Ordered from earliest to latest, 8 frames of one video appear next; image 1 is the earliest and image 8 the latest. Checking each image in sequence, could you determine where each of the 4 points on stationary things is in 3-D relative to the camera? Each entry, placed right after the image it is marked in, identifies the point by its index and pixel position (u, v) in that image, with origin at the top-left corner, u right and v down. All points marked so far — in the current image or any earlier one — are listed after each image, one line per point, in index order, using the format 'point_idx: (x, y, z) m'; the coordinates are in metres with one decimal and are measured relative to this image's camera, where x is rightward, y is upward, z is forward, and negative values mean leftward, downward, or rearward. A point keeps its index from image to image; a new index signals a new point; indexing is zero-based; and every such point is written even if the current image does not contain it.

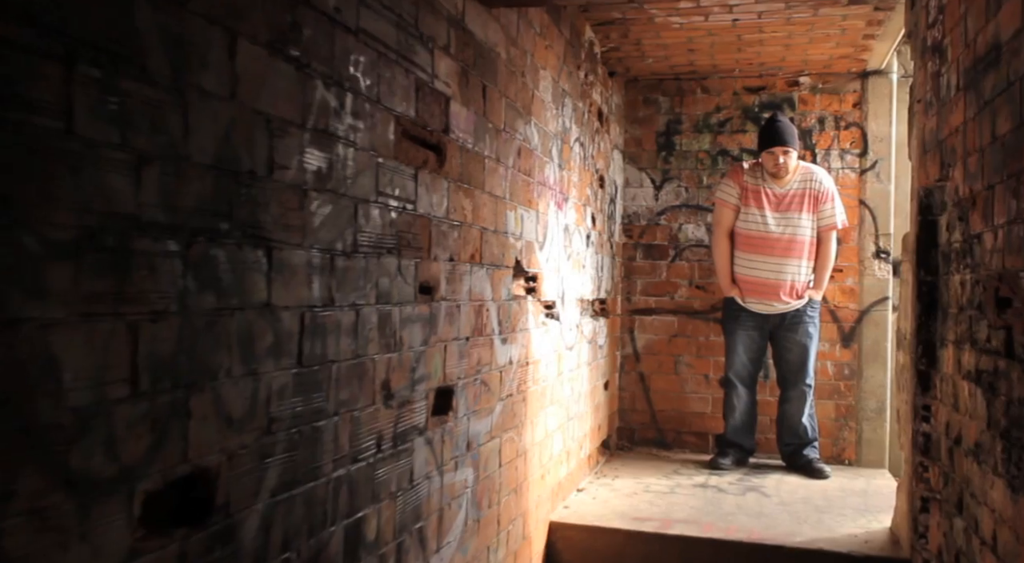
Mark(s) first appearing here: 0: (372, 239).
0: (-0.3, +0.1, +2.1) m
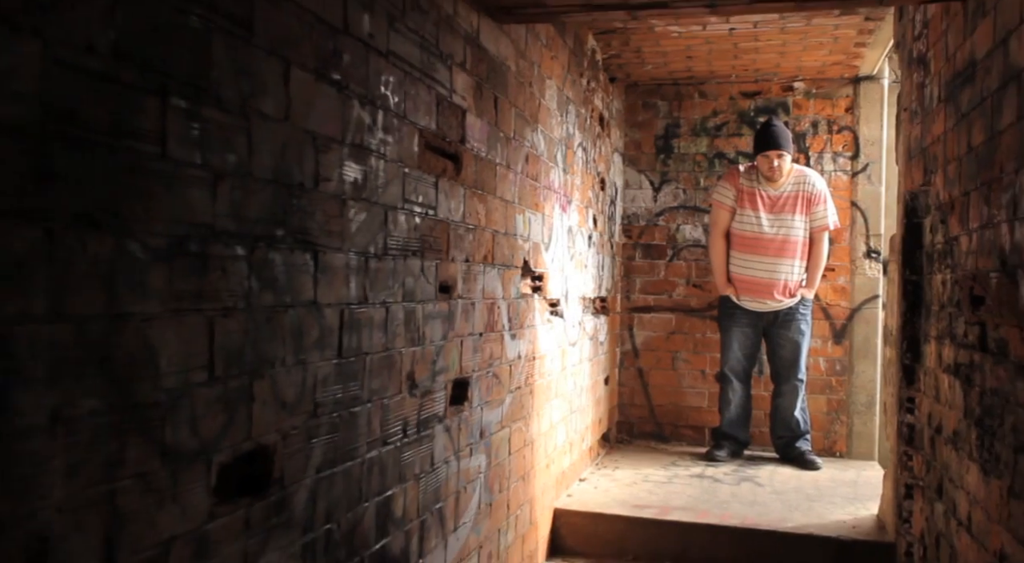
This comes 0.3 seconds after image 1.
0: (-0.3, +0.1, +2.3) m
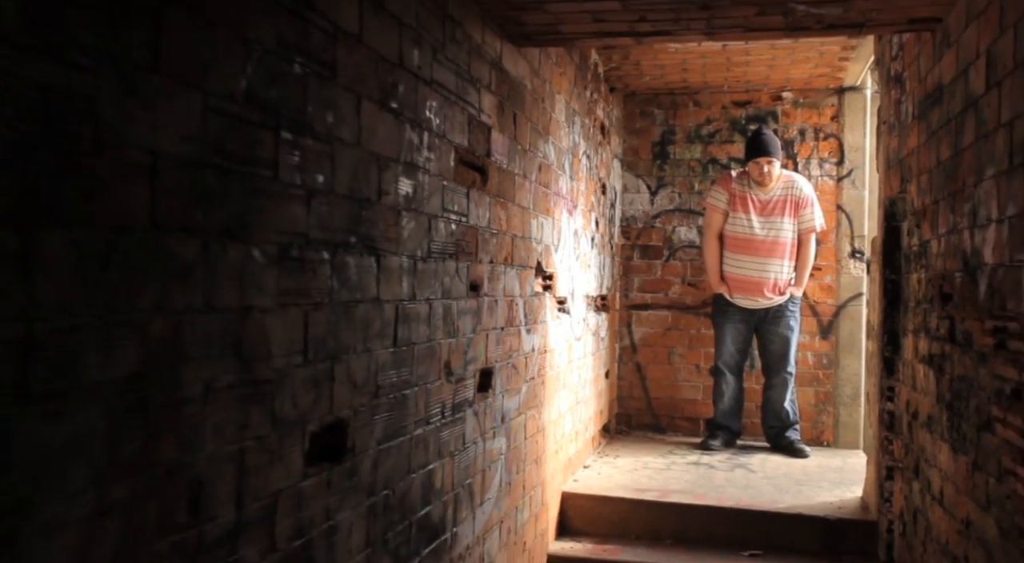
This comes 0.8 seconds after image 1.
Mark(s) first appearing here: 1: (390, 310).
0: (-0.2, +0.1, +2.6) m
1: (-0.3, -0.1, +2.2) m
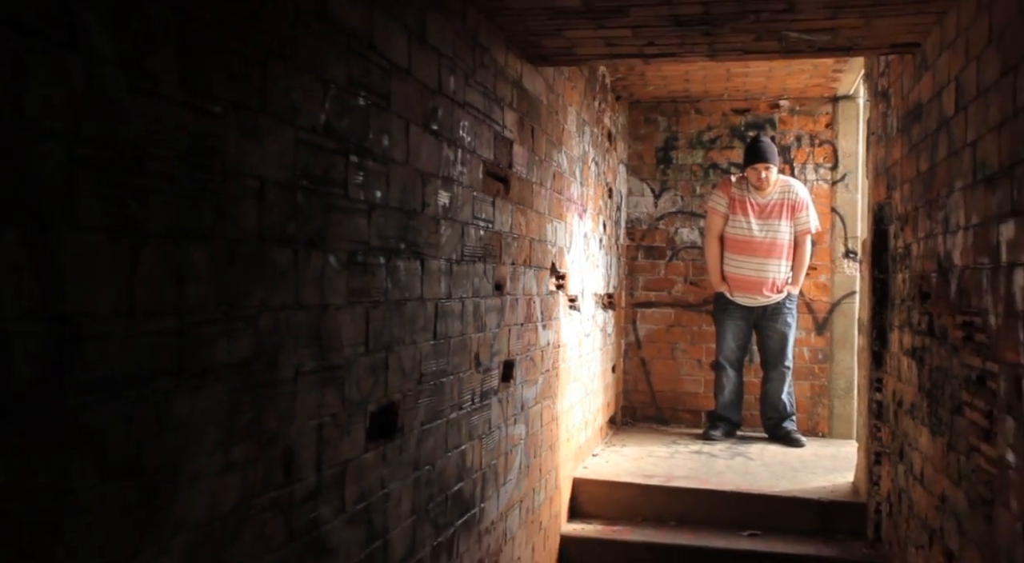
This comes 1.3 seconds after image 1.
0: (-0.1, +0.1, +2.9) m
1: (-0.2, -0.1, +2.6) m
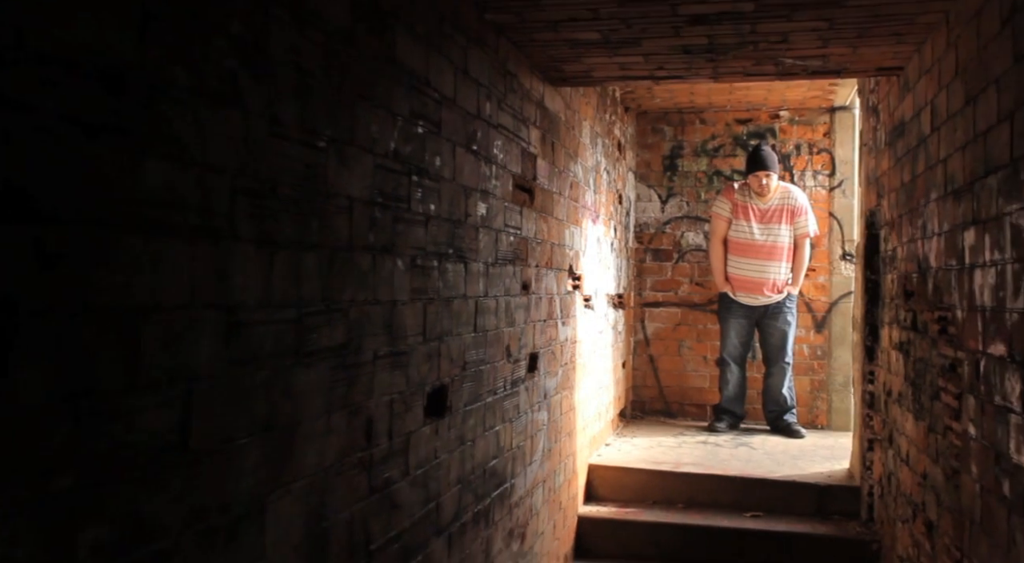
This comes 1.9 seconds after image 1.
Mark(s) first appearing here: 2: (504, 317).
0: (0.0, +0.1, +3.3) m
1: (-0.1, -0.1, +2.9) m
2: (0.0, -0.1, +3.3) m
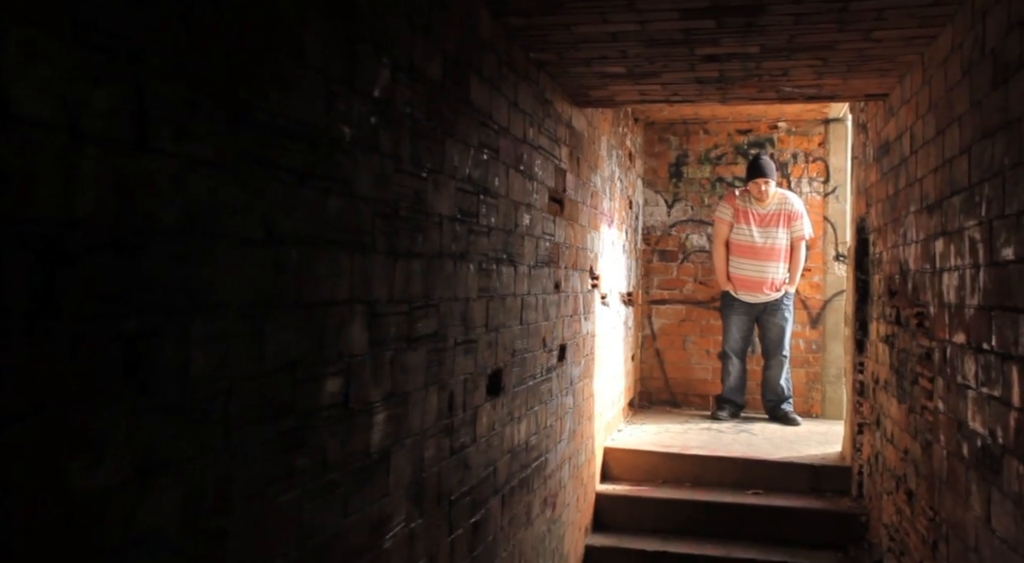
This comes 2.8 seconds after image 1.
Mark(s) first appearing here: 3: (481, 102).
0: (+0.1, +0.1, +3.8) m
1: (0.0, -0.1, +3.4) m
2: (+0.1, -0.1, +3.9) m
3: (-0.1, +0.6, +2.9) m
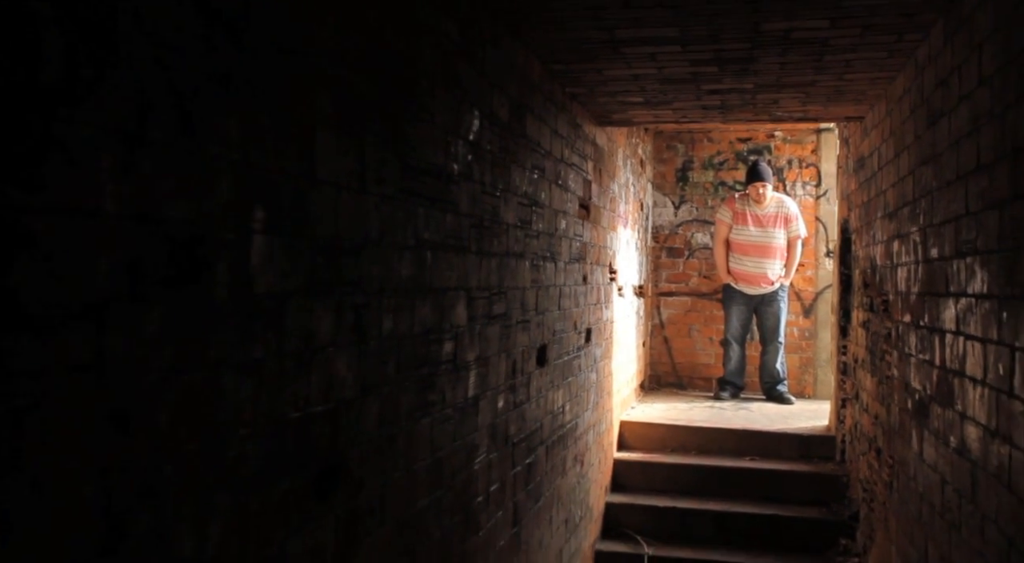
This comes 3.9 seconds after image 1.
0: (+0.3, +0.1, +4.6) m
1: (+0.2, 0.0, +4.2) m
2: (+0.3, -0.1, +4.6) m
3: (+0.1, +0.6, +3.7) m
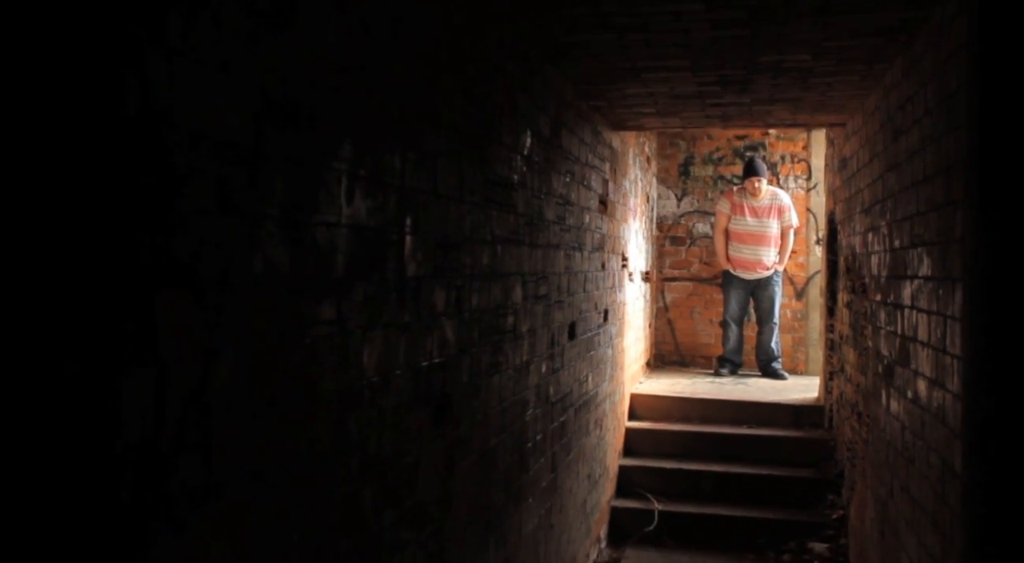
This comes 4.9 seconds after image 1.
0: (+0.5, +0.2, +5.3) m
1: (+0.4, 0.0, +4.9) m
2: (+0.5, 0.0, +5.4) m
3: (+0.3, +0.7, +4.4) m
